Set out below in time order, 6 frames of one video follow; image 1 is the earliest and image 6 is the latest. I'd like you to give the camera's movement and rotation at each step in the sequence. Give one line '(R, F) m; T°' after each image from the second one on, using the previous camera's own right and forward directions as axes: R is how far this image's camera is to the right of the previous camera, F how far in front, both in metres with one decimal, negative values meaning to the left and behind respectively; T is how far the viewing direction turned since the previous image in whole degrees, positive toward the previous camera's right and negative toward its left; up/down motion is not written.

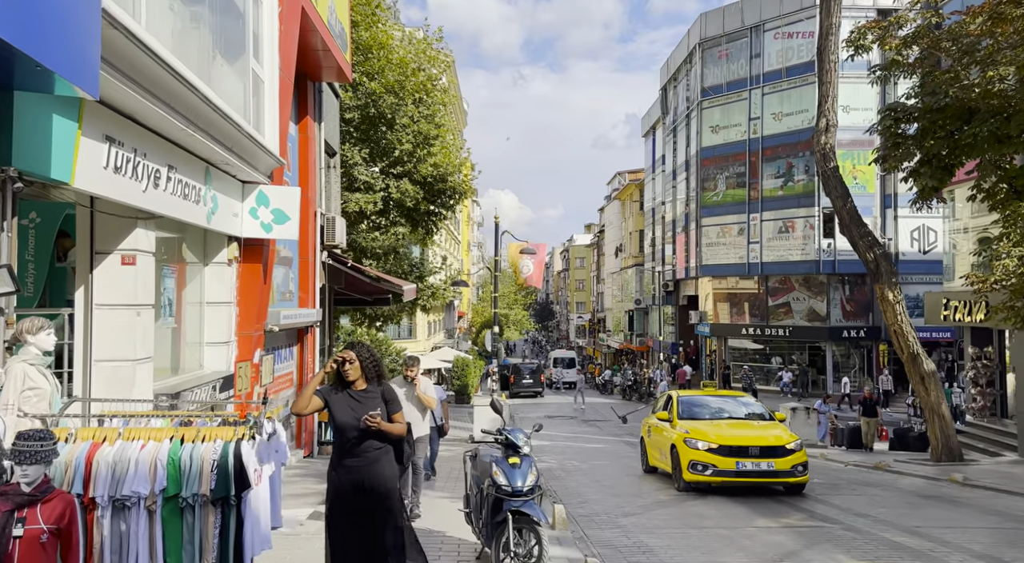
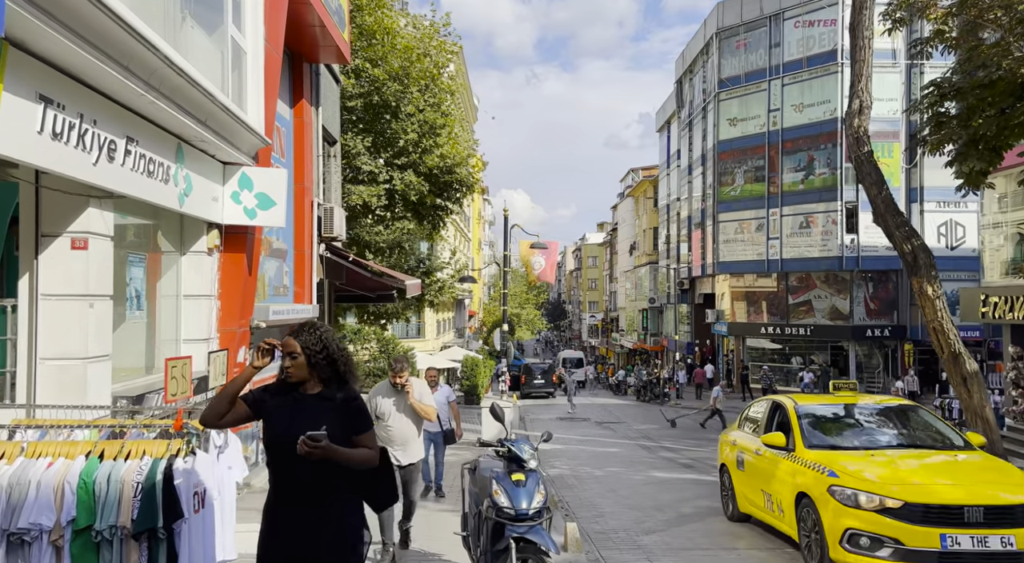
(+0.1, +1.0) m; -1°
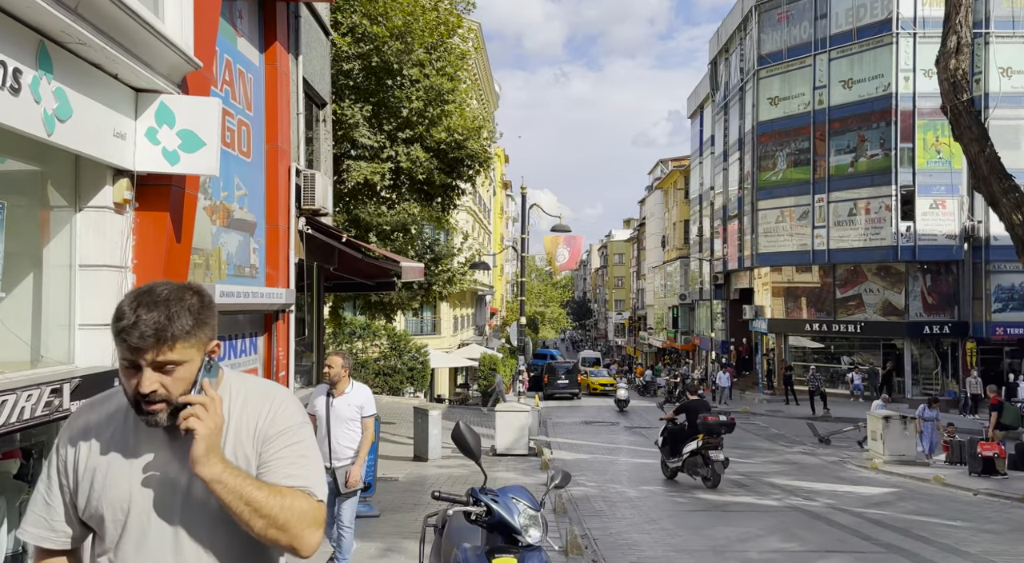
(+0.1, +2.6) m; -2°
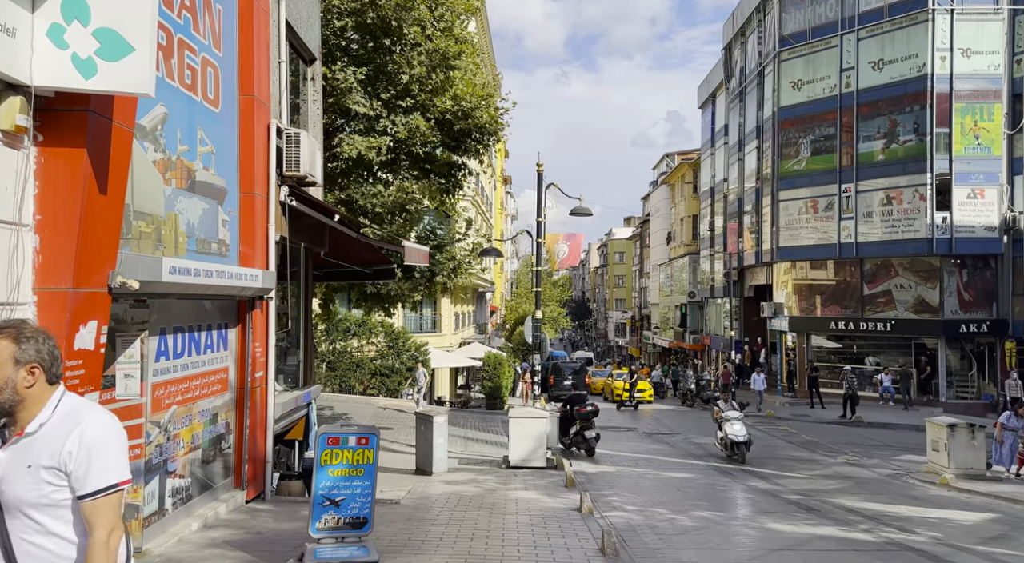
(-0.4, +2.2) m; 0°
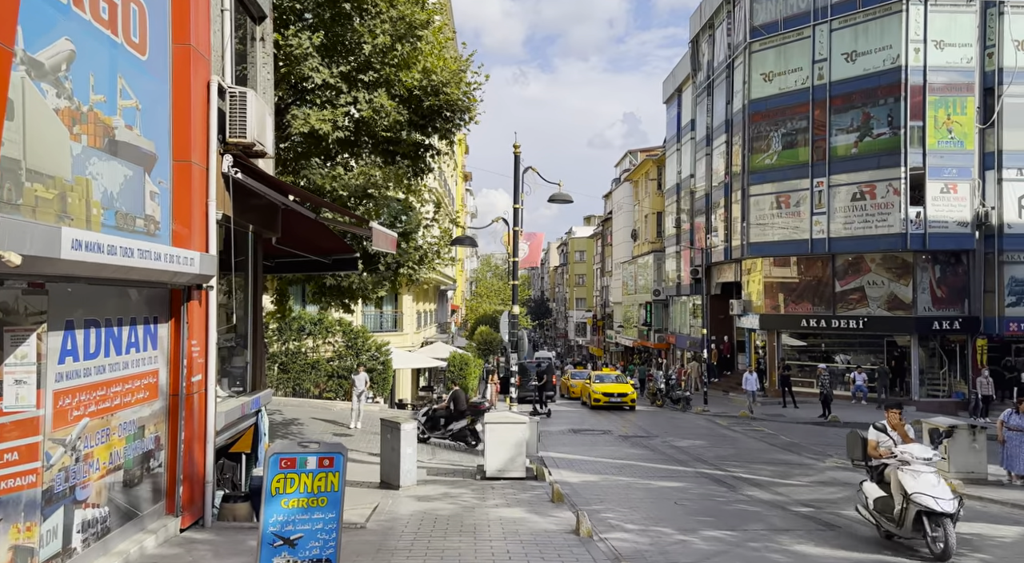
(-0.3, +1.4) m; +3°
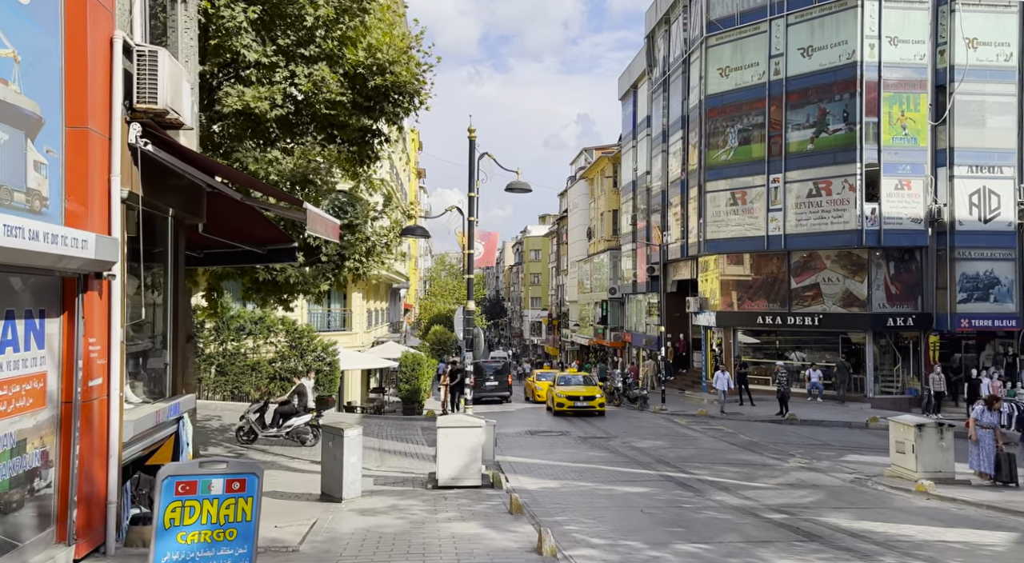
(0.0, +0.9) m; +3°
